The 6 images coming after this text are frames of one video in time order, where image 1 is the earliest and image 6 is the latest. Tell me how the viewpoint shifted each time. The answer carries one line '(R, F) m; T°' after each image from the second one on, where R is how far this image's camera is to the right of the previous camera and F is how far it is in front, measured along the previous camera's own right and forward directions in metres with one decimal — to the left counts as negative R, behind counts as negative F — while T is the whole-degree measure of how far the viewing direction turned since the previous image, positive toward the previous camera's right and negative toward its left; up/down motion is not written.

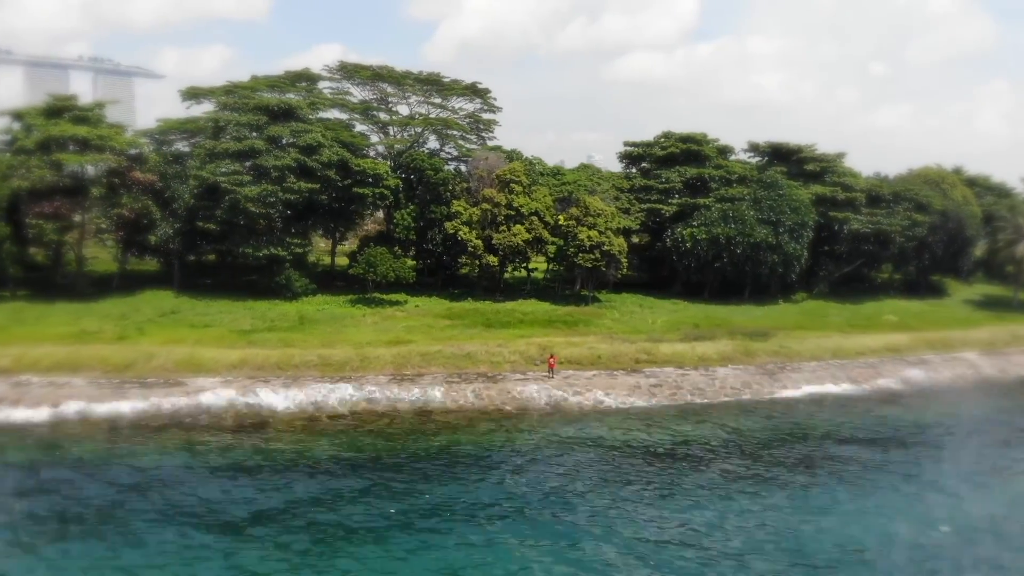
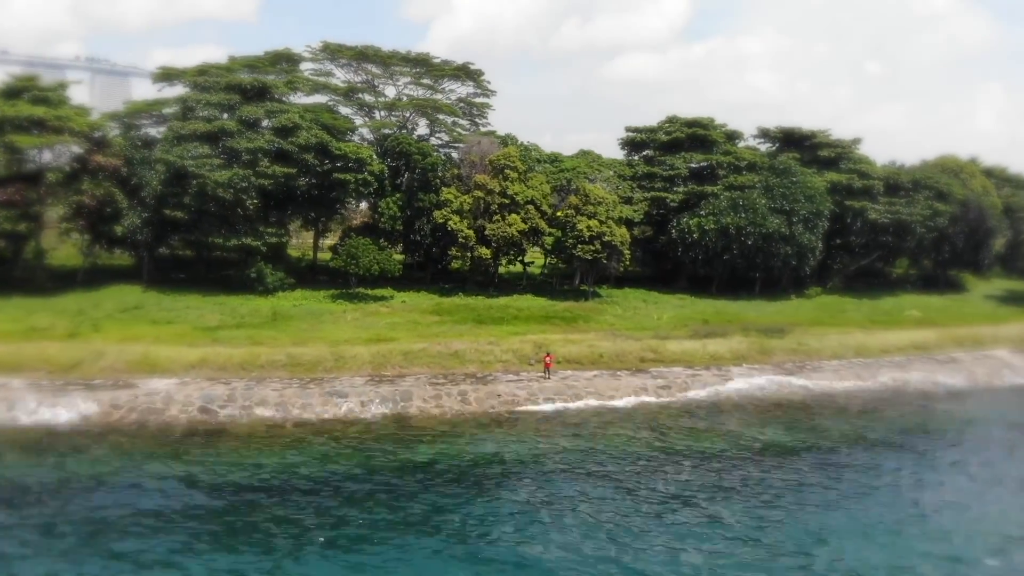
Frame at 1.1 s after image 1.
(+0.3, +3.4) m; 0°
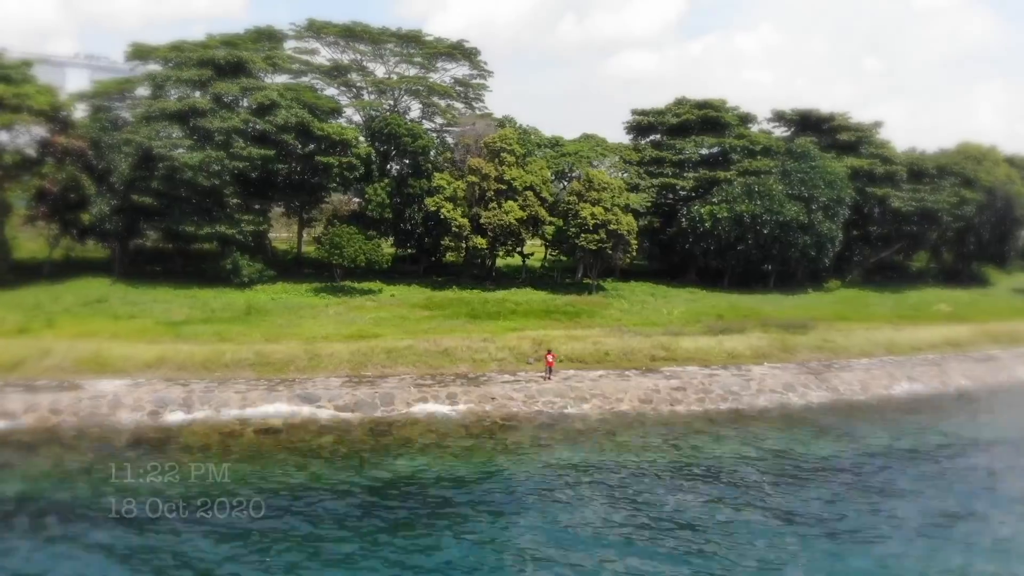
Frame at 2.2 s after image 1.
(+0.2, +3.2) m; 0°
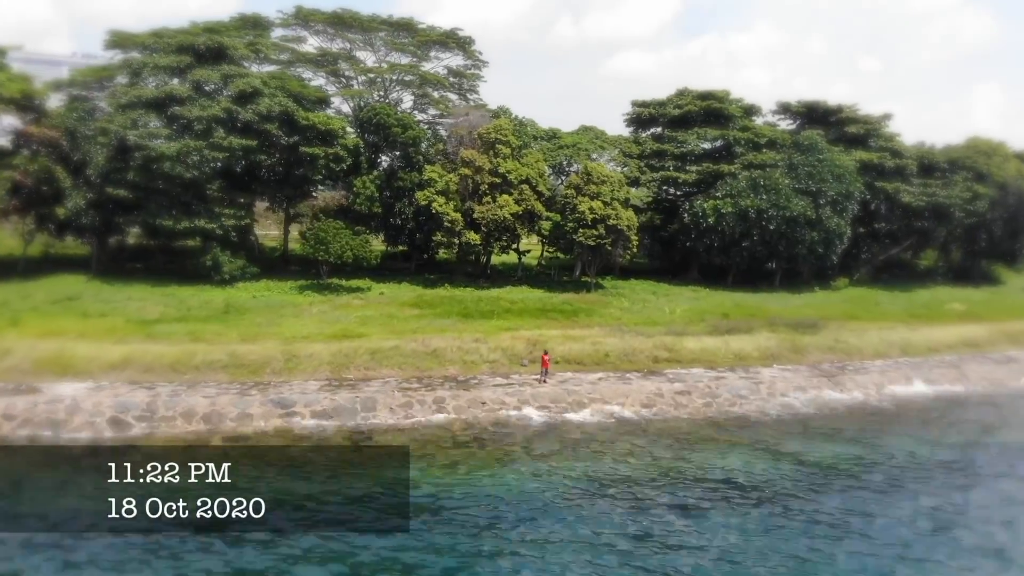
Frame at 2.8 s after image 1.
(+0.2, +1.8) m; 0°
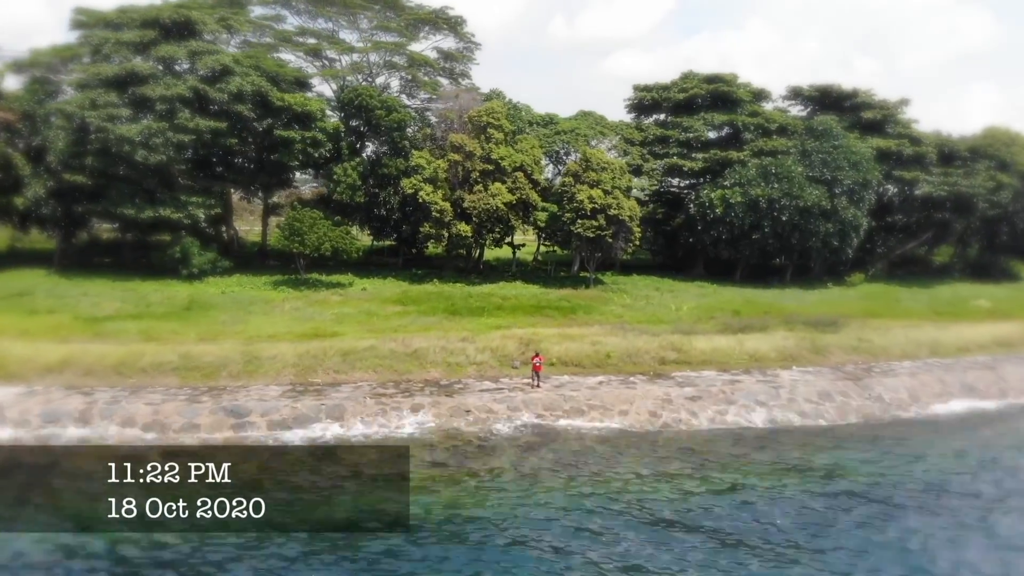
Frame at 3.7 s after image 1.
(+0.3, +2.8) m; 0°
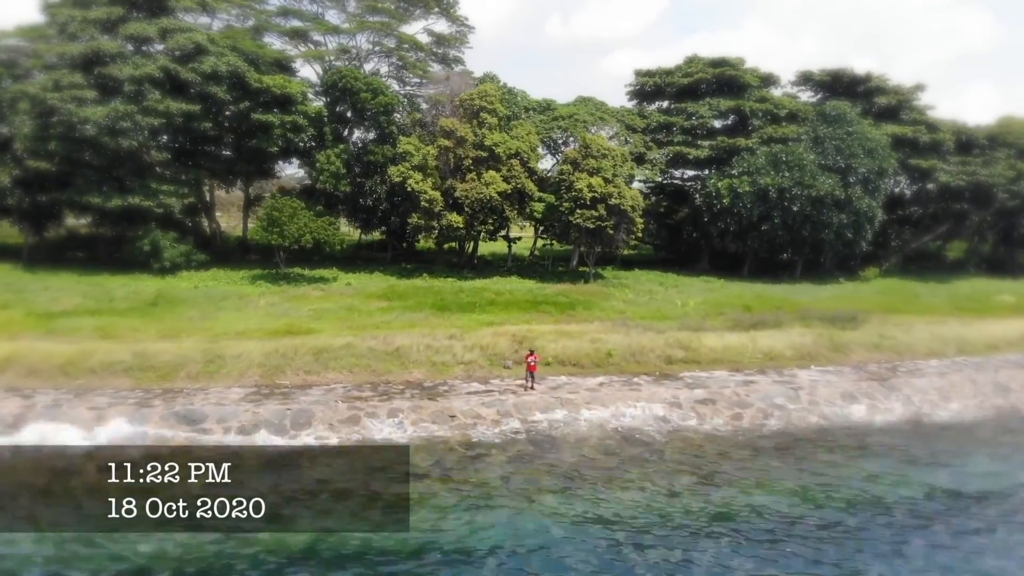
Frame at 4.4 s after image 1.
(+0.2, +2.2) m; 0°
